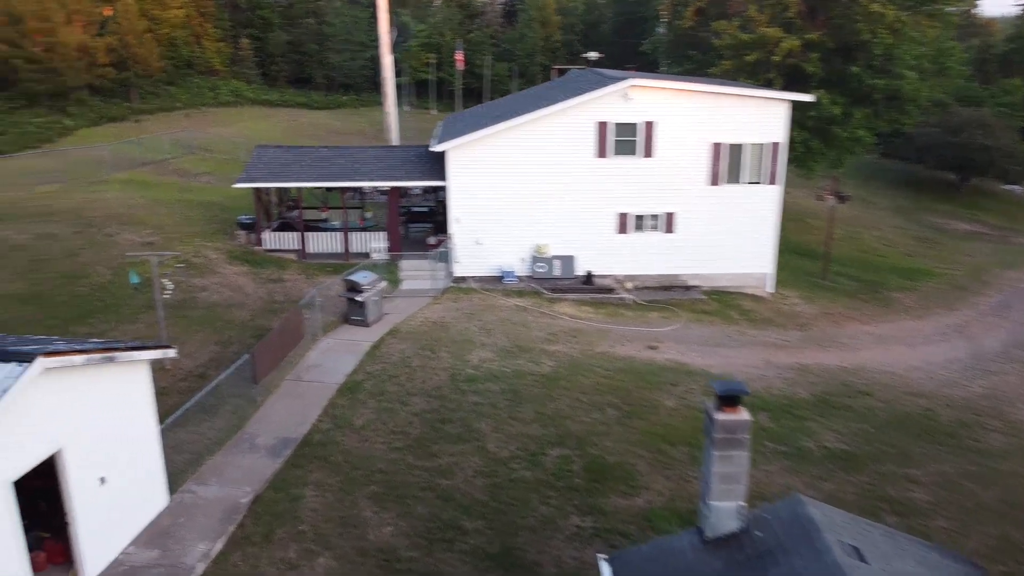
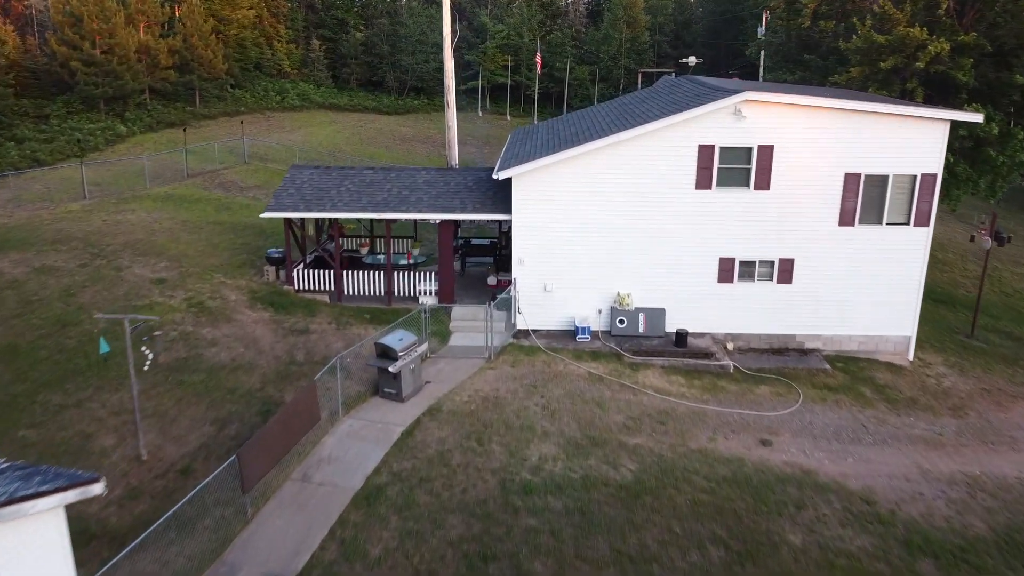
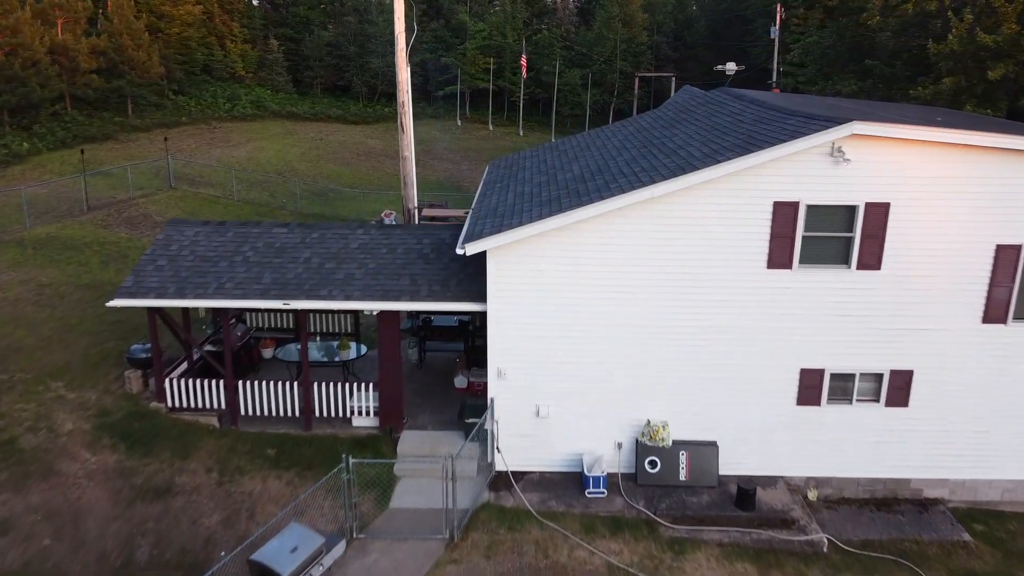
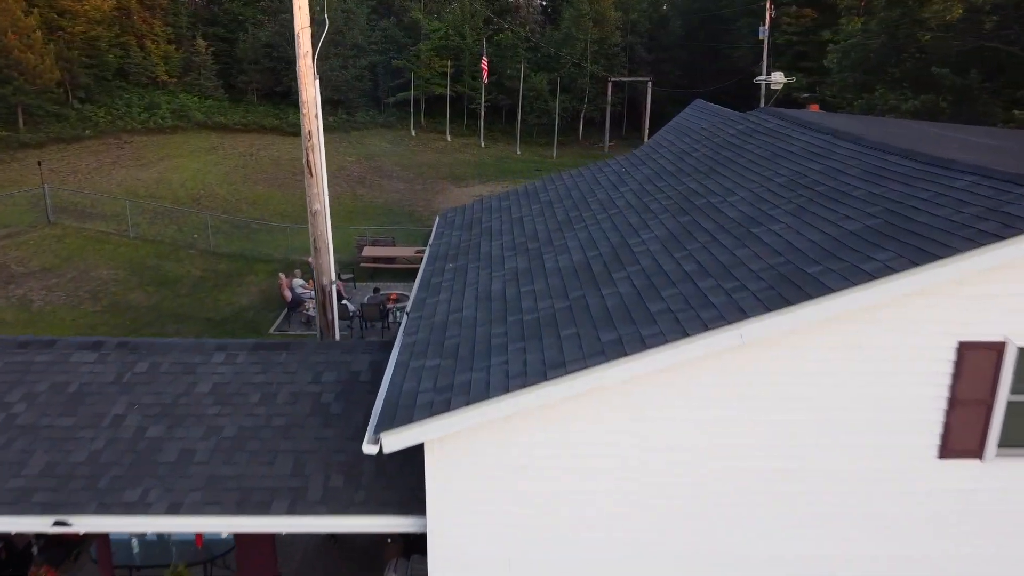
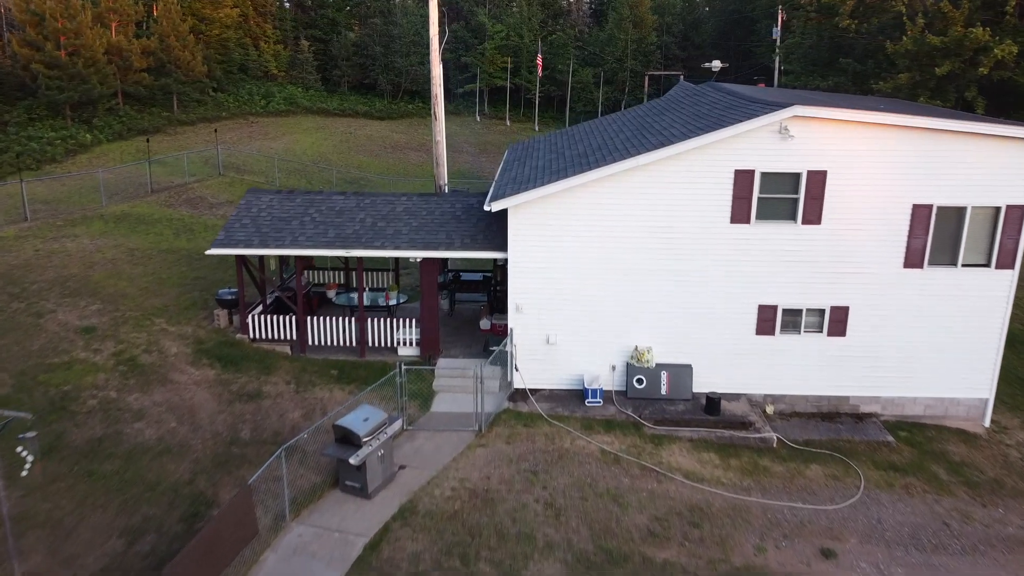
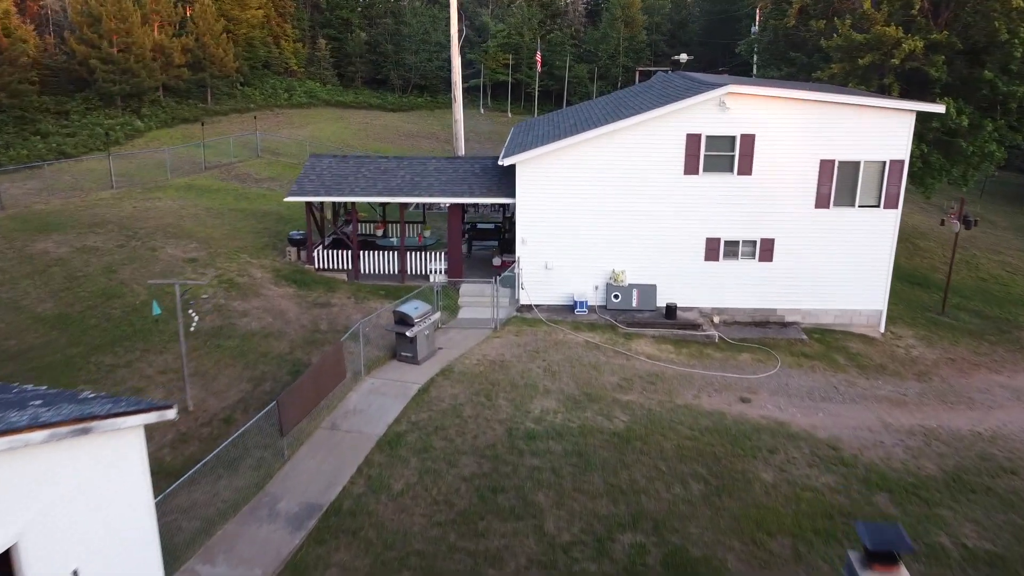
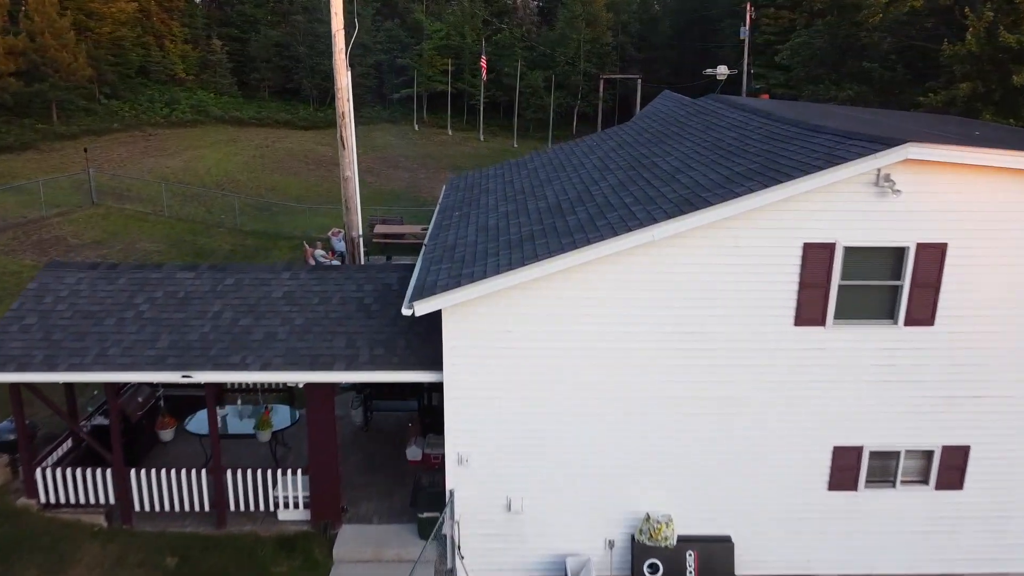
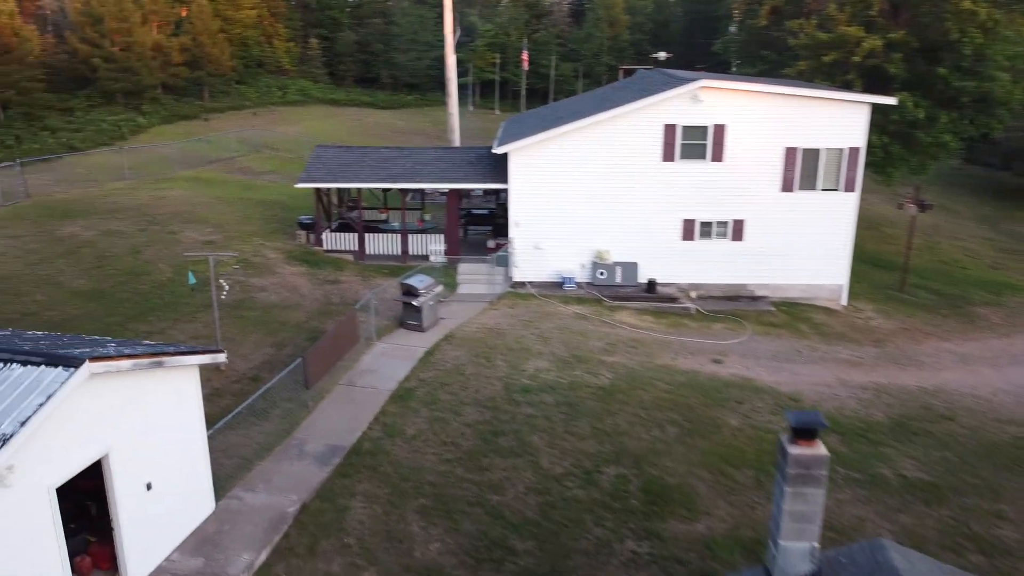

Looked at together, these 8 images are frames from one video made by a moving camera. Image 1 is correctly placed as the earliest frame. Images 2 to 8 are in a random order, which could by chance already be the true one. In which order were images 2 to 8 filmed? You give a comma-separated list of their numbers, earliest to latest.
8, 6, 2, 5, 3, 7, 4
